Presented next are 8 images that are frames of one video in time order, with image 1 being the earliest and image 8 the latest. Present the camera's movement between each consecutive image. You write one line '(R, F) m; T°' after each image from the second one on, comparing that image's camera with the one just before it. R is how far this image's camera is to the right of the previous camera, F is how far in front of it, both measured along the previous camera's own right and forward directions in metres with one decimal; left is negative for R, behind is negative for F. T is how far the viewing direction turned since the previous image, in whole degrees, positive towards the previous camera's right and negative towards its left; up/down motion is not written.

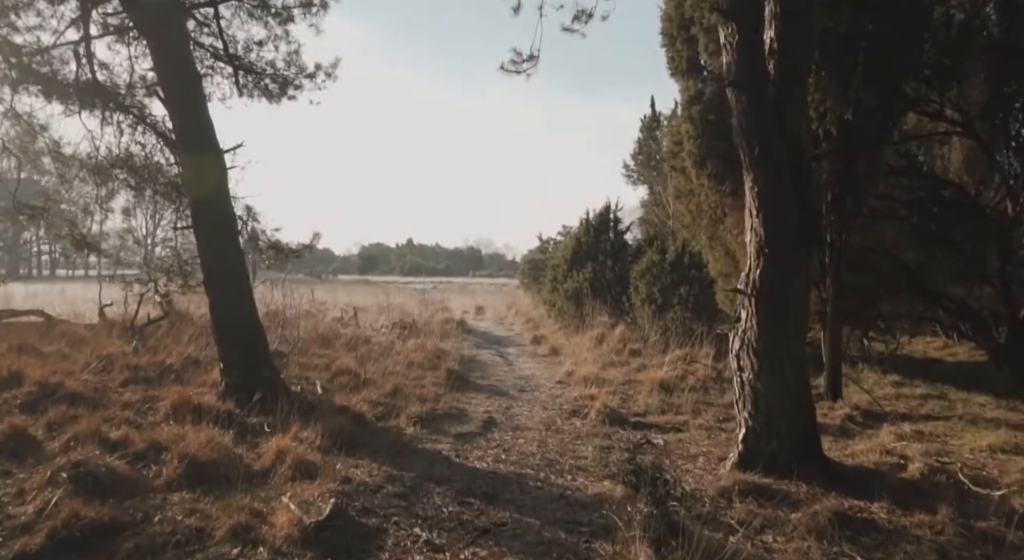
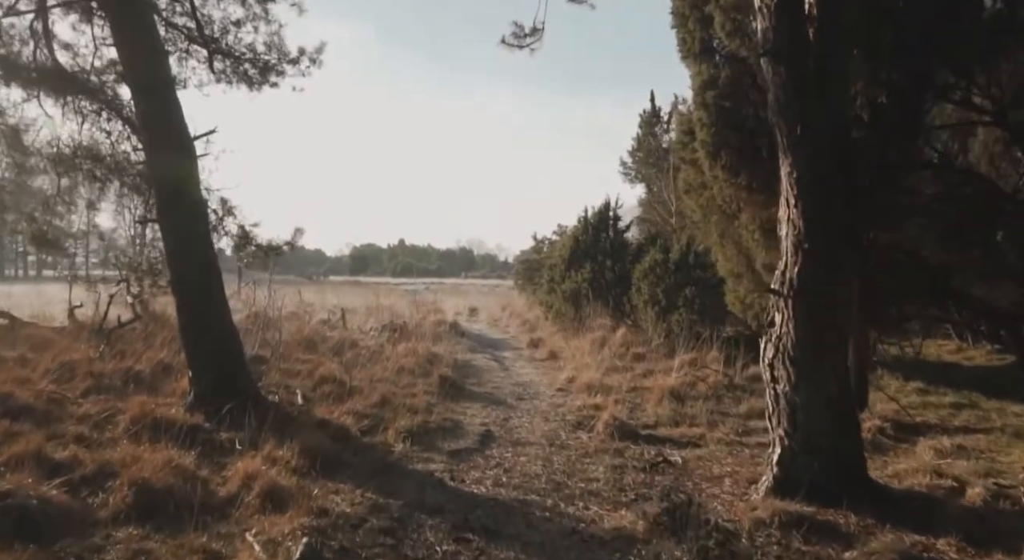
(-0.1, +0.7) m; +1°
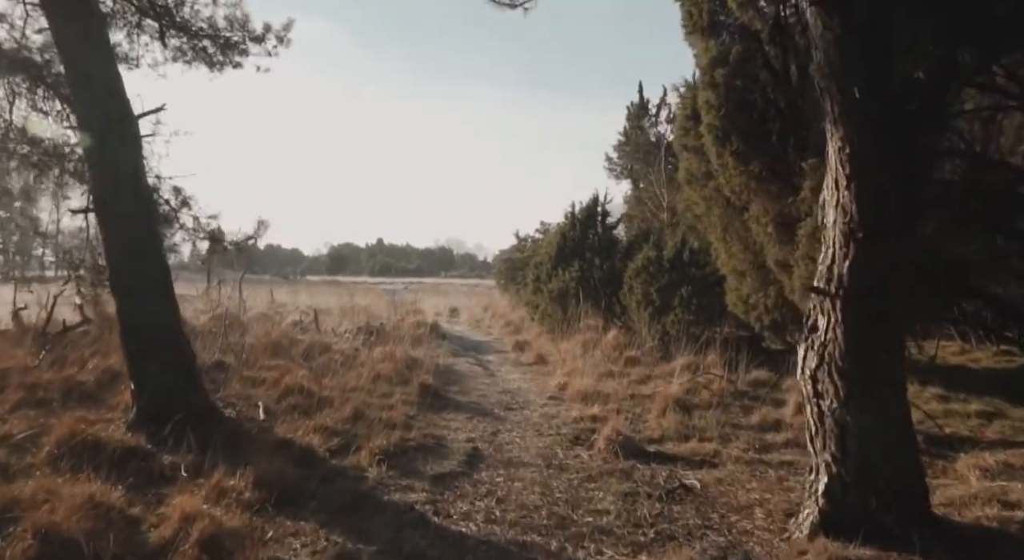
(-0.1, +0.8) m; +2°
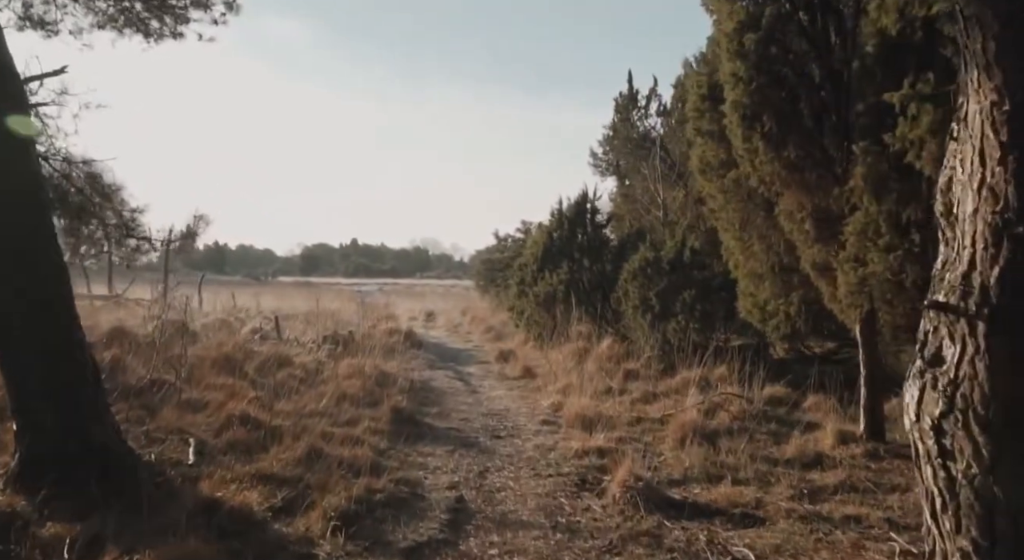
(-0.1, +1.3) m; +2°
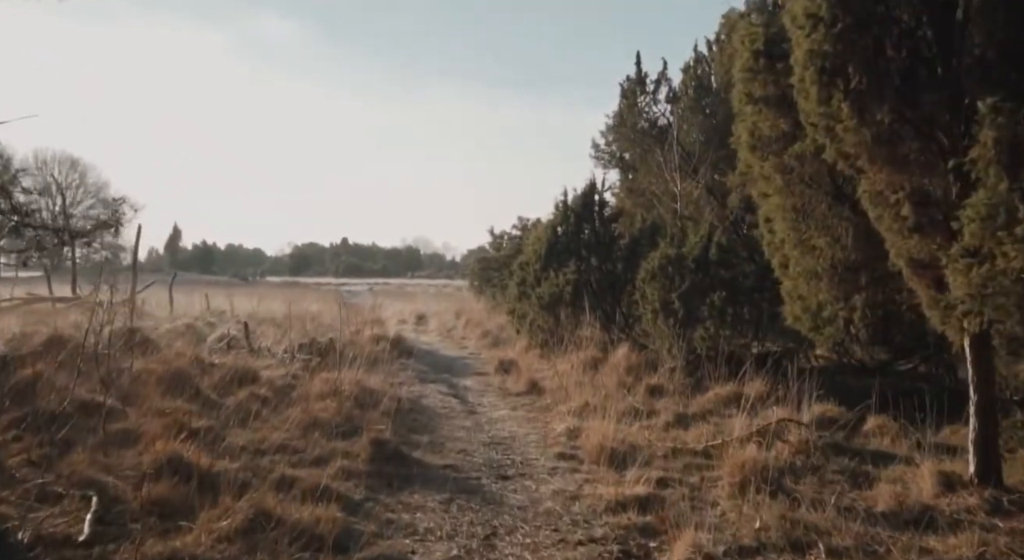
(-0.1, +1.5) m; +1°
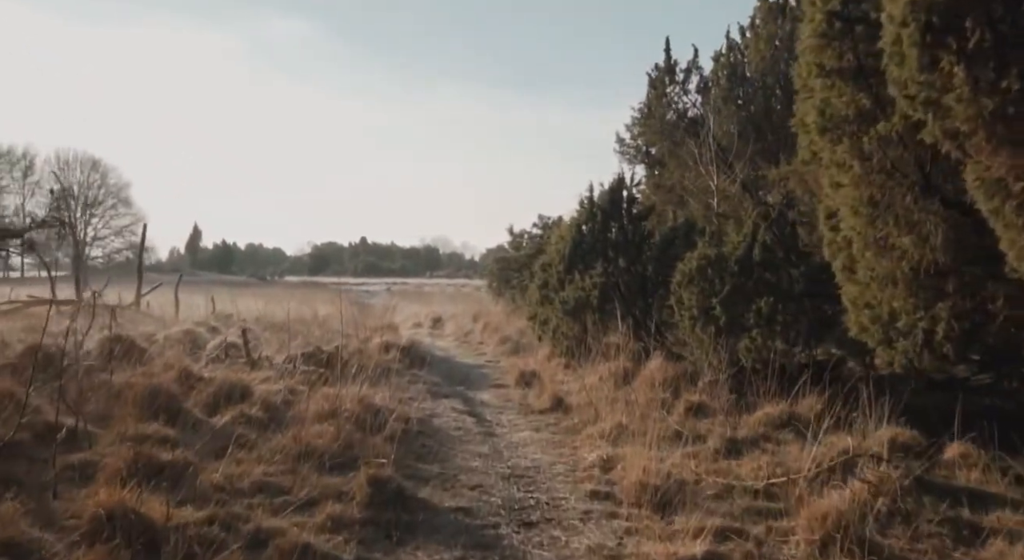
(0.0, +1.0) m; -1°
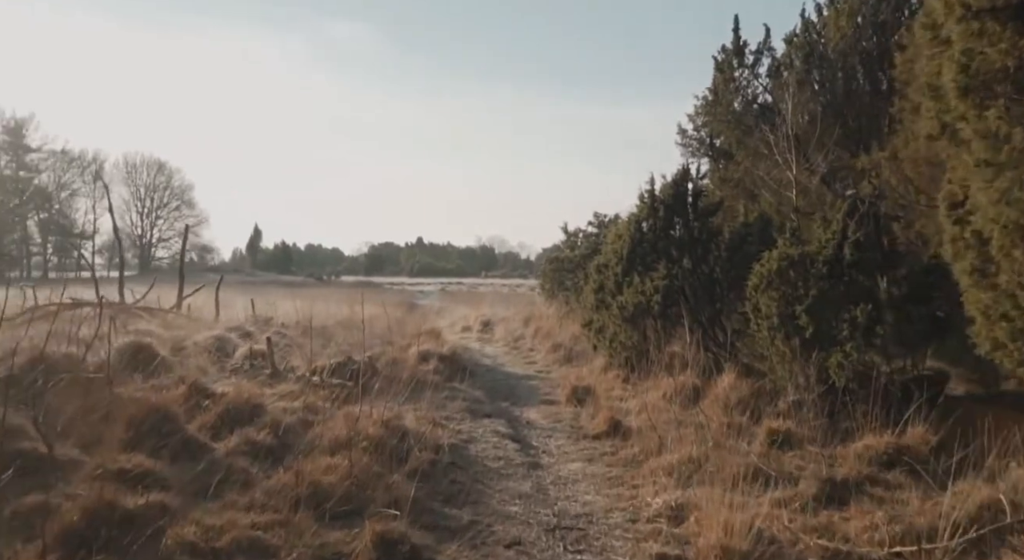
(+0.1, +1.1) m; -4°
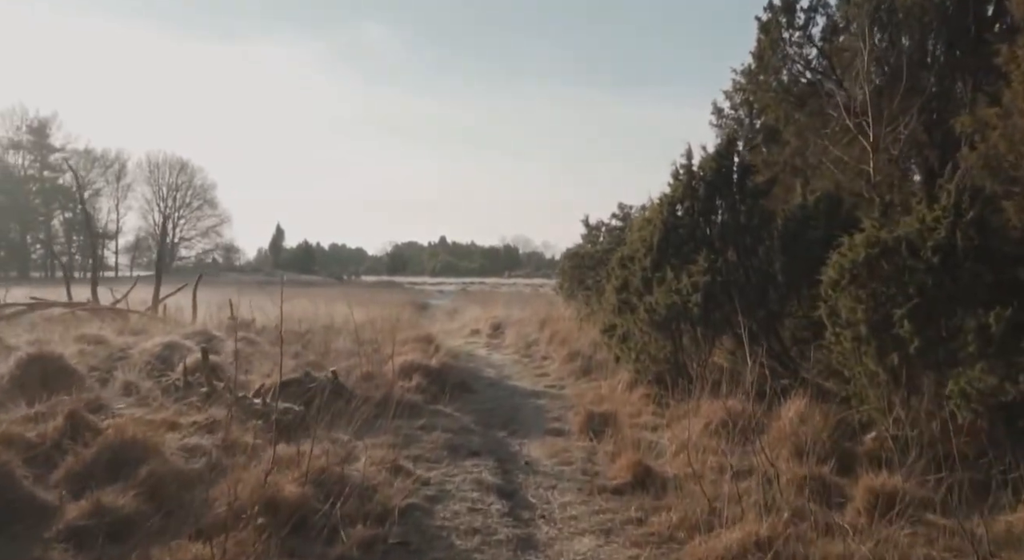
(+0.2, +2.0) m; -2°
